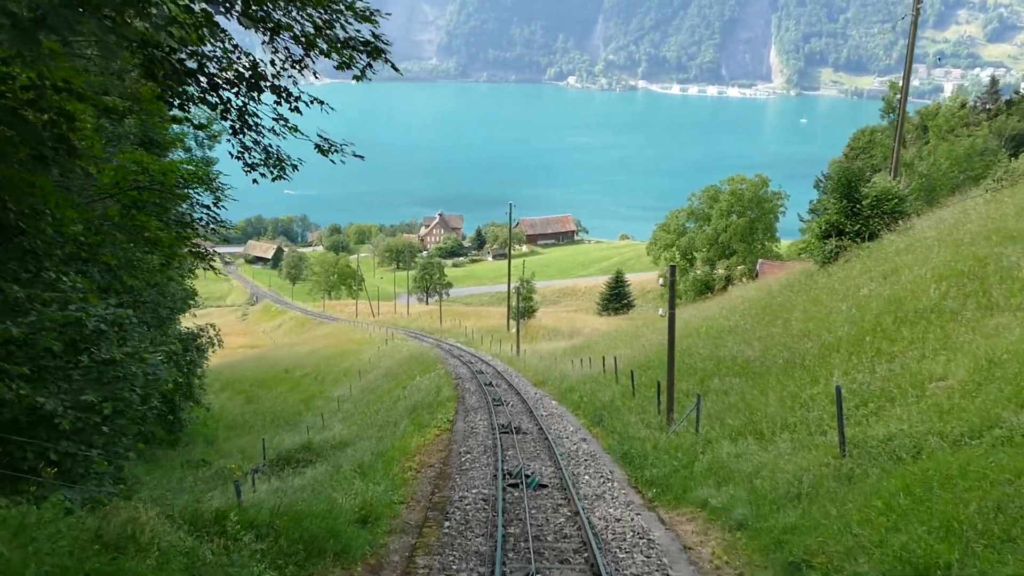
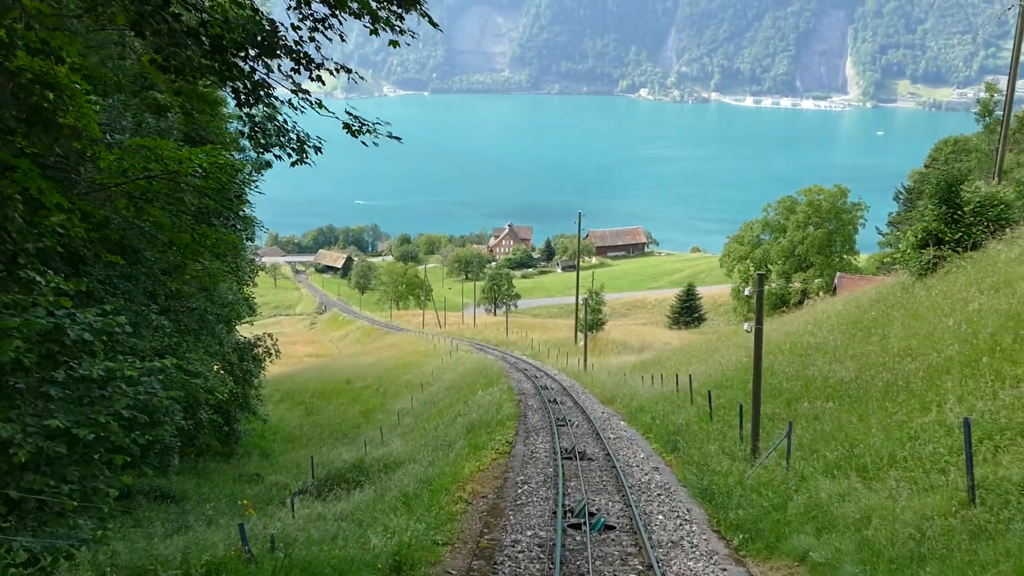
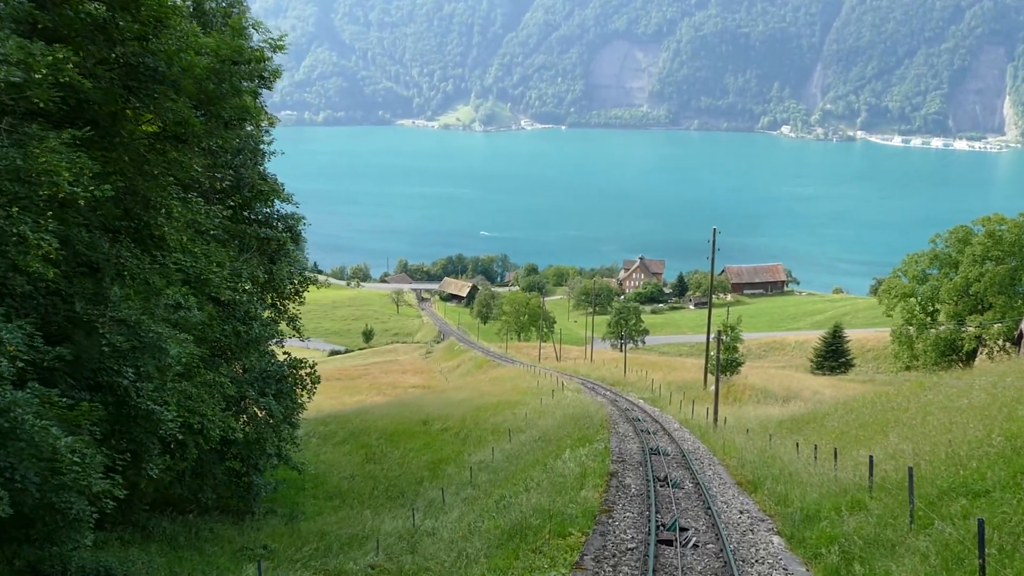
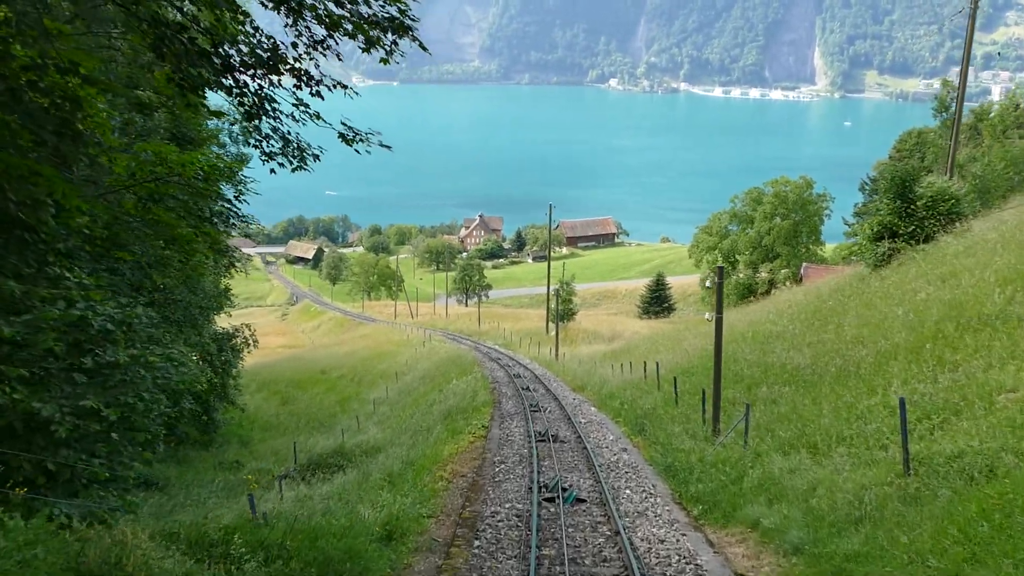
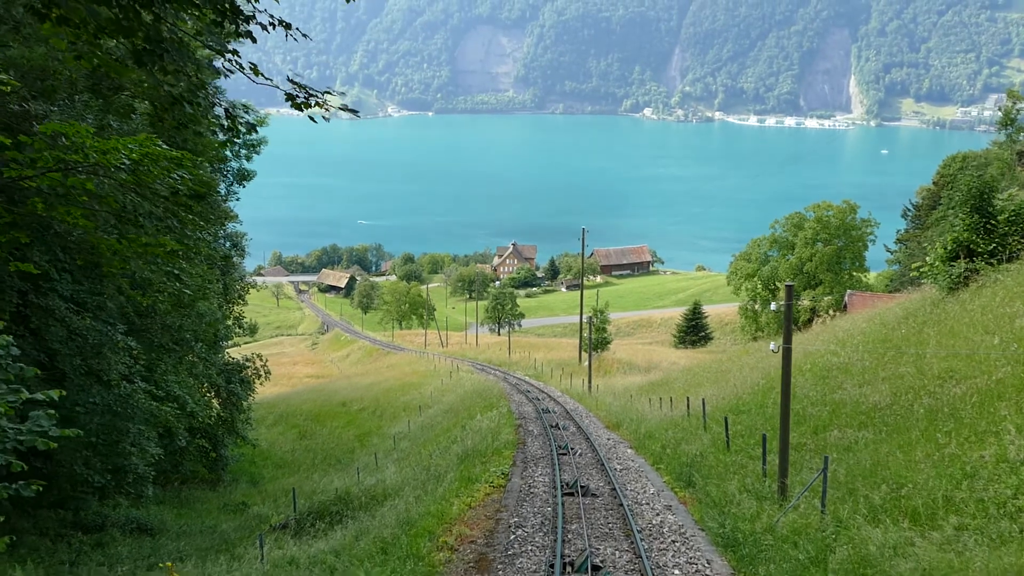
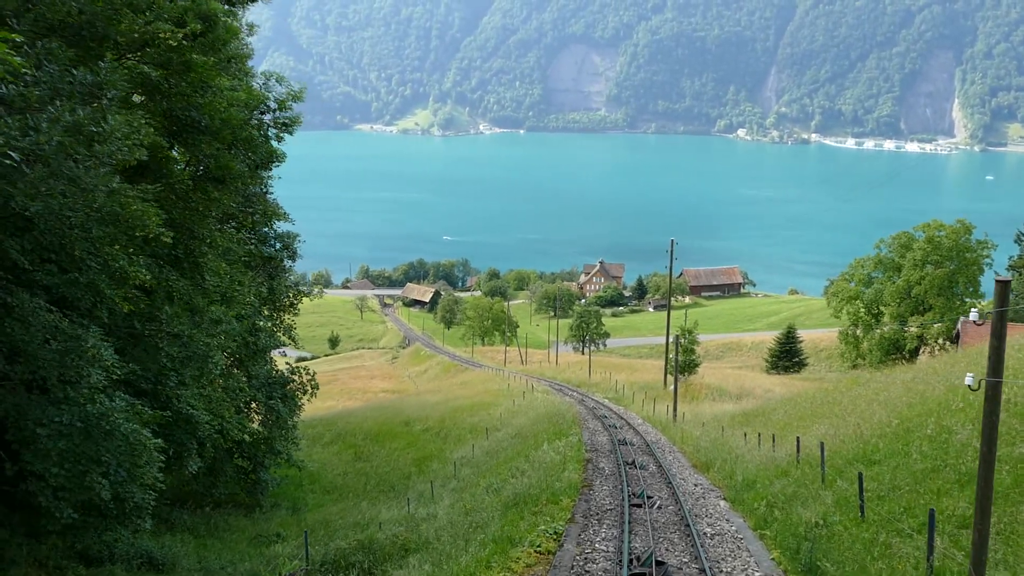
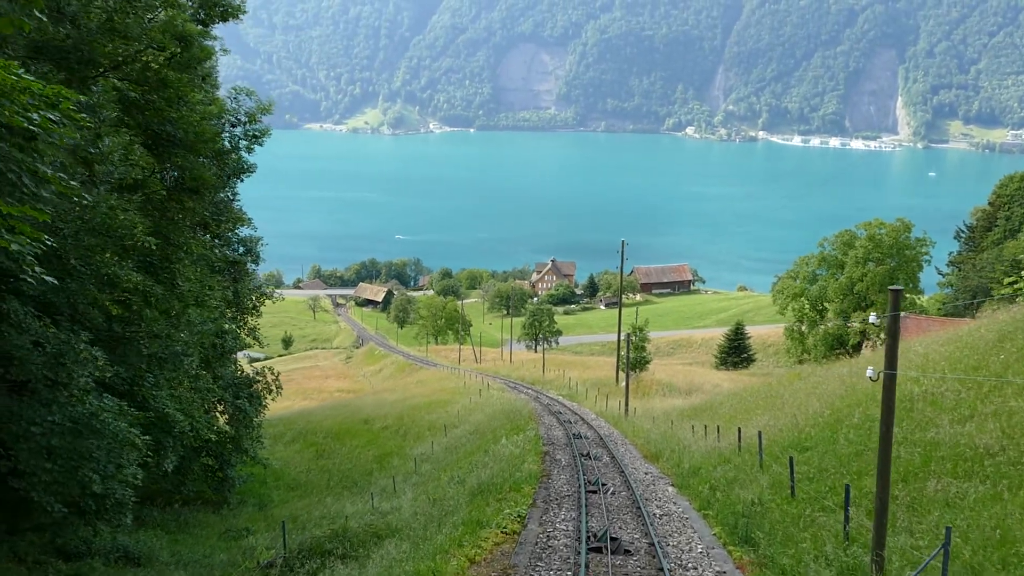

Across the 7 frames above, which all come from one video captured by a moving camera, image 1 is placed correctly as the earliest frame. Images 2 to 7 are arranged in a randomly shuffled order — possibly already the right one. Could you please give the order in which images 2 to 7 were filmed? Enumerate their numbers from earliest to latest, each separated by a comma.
4, 2, 5, 7, 6, 3
